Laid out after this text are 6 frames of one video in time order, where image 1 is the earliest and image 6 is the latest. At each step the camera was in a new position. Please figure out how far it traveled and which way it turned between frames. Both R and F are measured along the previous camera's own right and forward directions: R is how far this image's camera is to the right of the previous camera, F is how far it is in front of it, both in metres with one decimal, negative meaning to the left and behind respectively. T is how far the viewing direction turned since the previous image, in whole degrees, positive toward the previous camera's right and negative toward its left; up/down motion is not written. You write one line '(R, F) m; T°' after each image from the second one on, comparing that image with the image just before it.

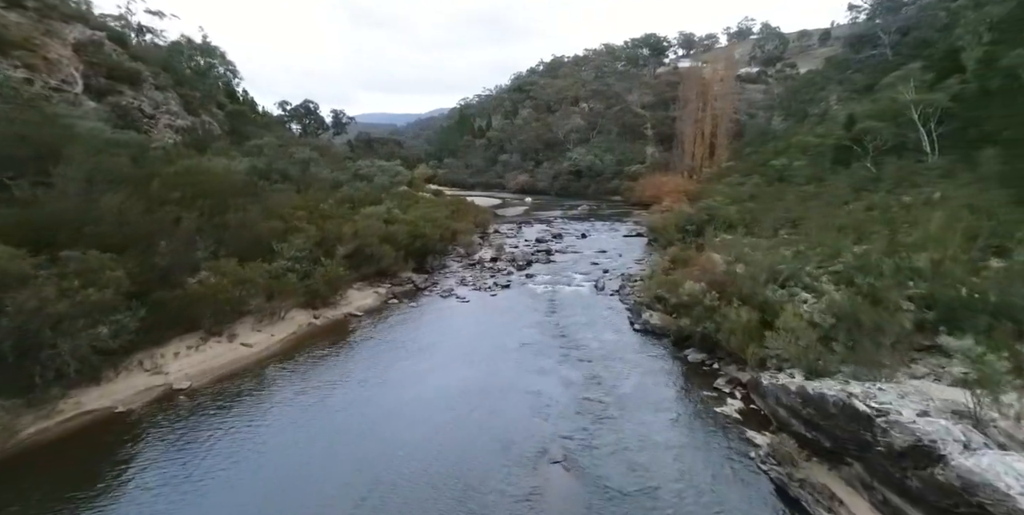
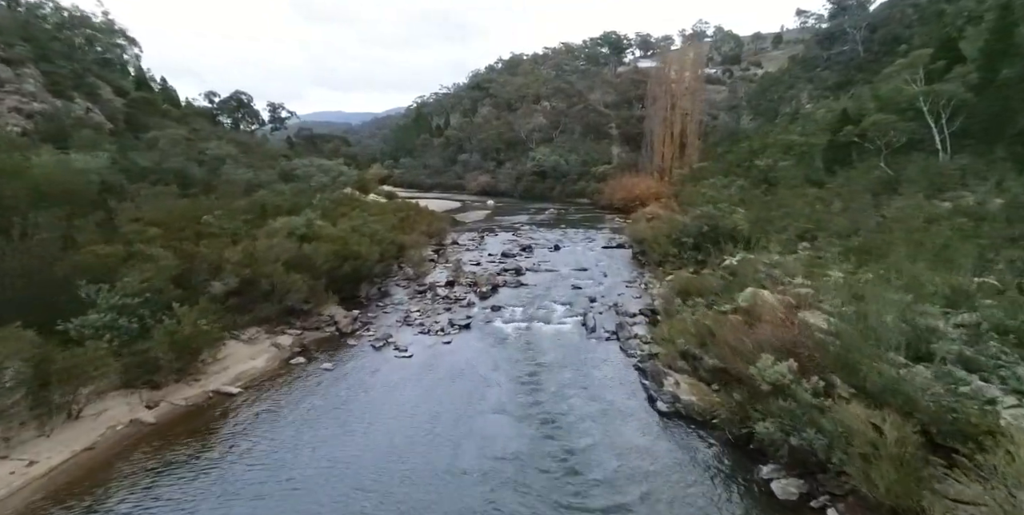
(0.0, +4.1) m; +4°
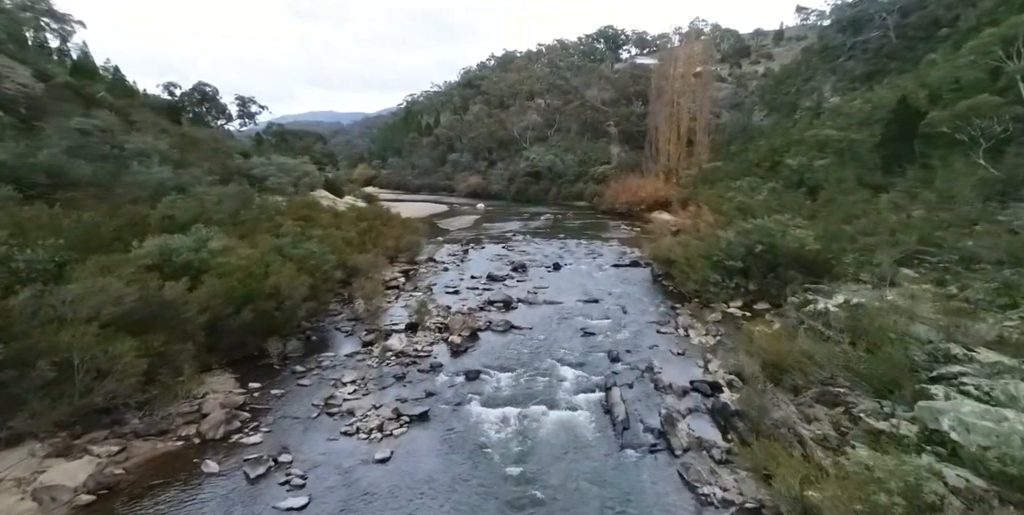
(+0.2, +4.7) m; +1°
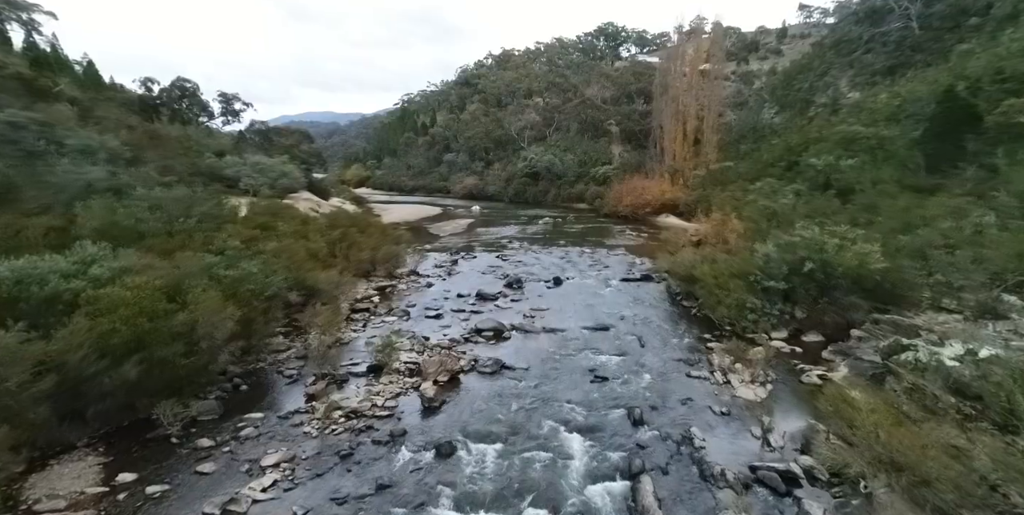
(+0.1, +2.6) m; 0°
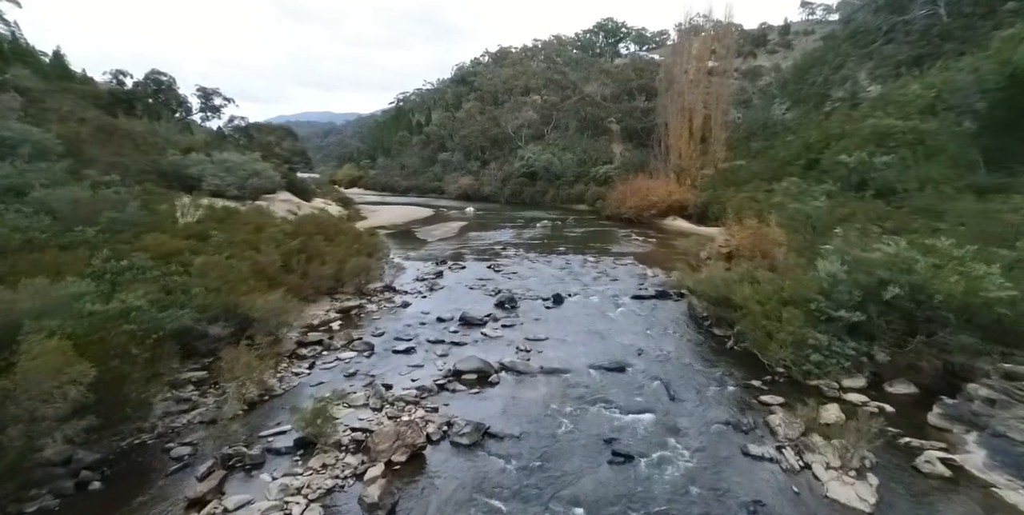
(+0.2, +2.8) m; 0°
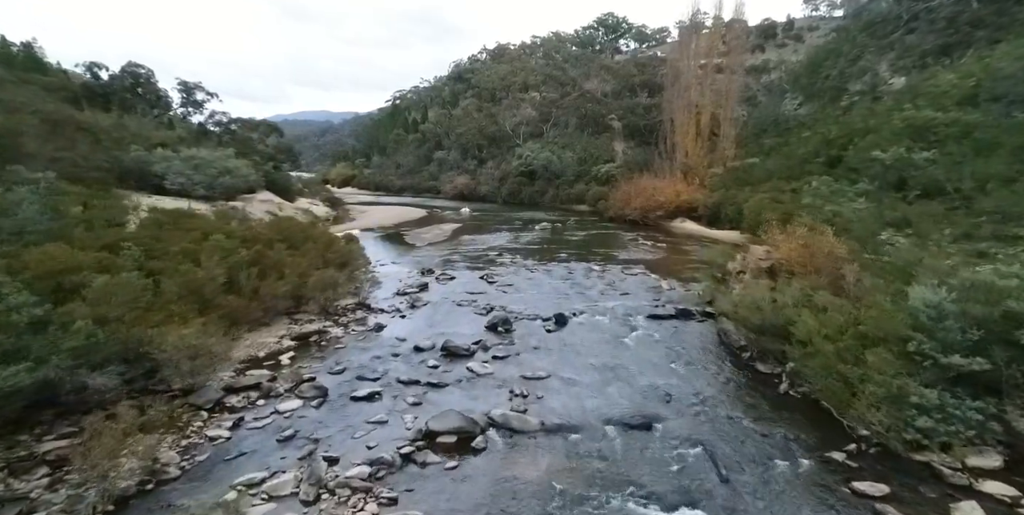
(+0.1, +2.4) m; 0°
